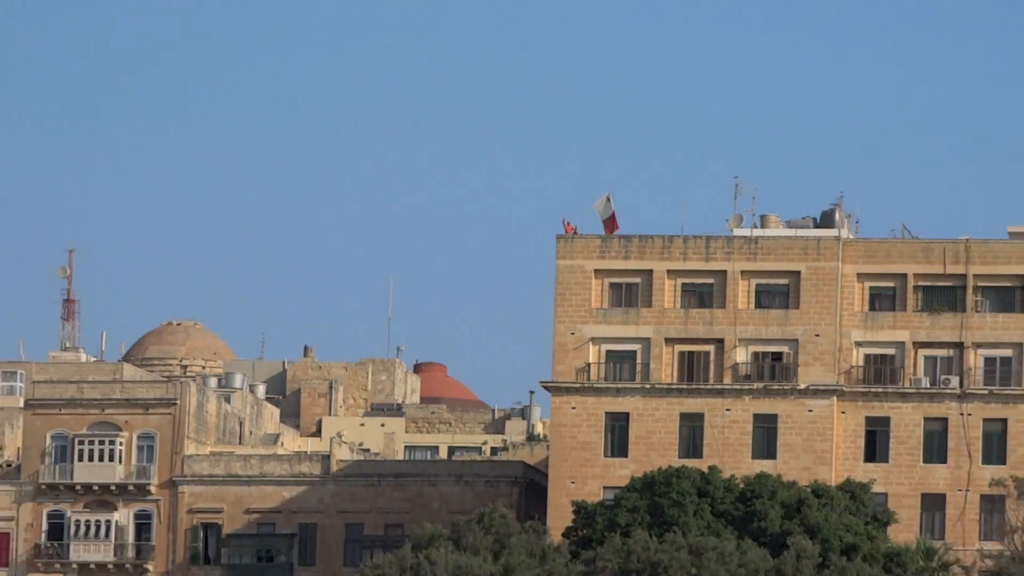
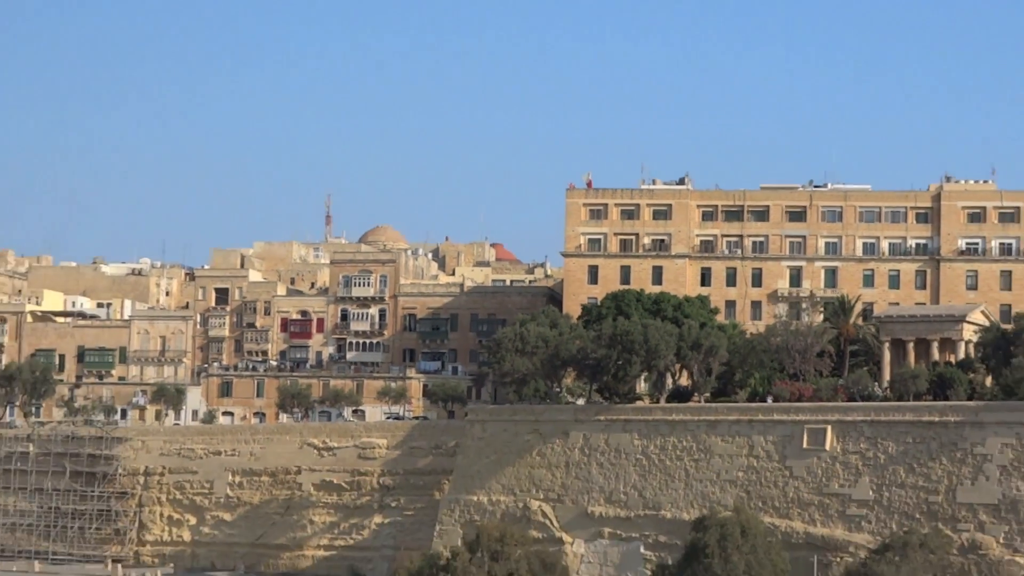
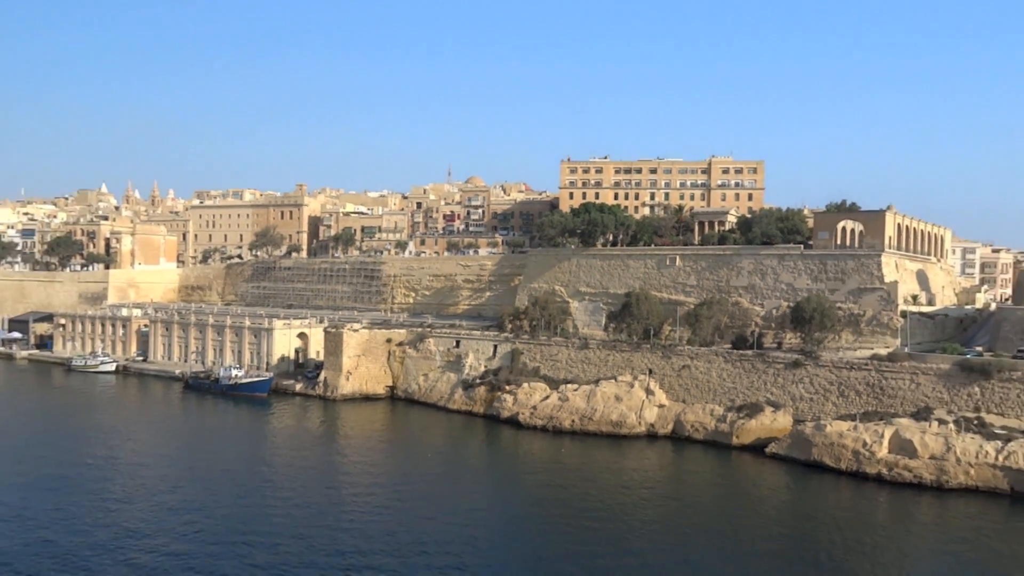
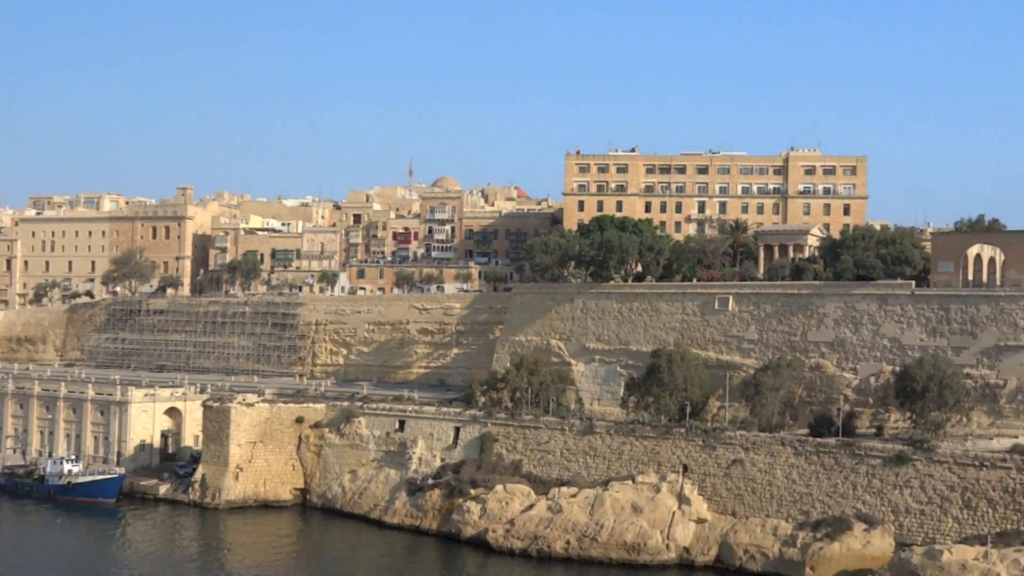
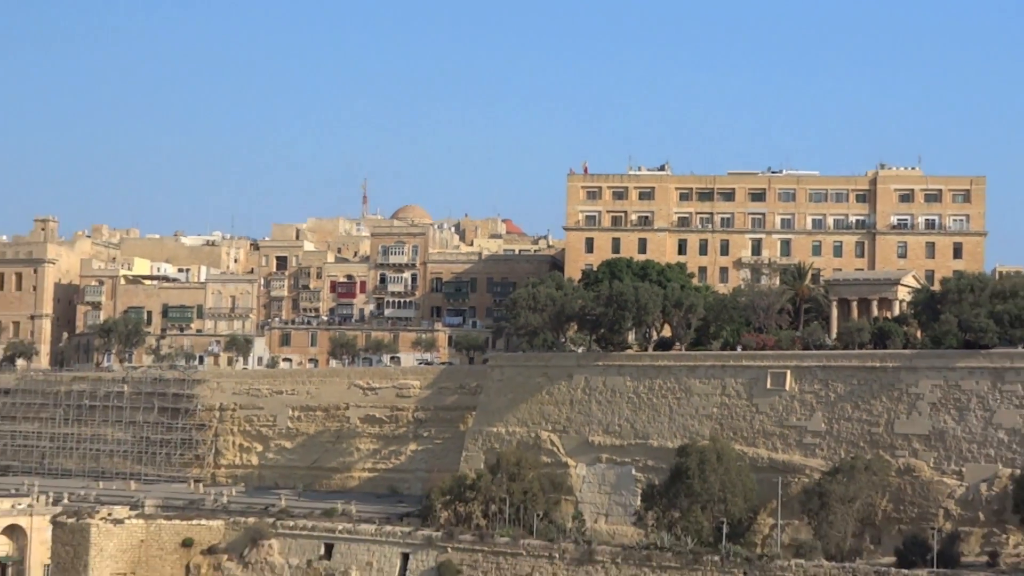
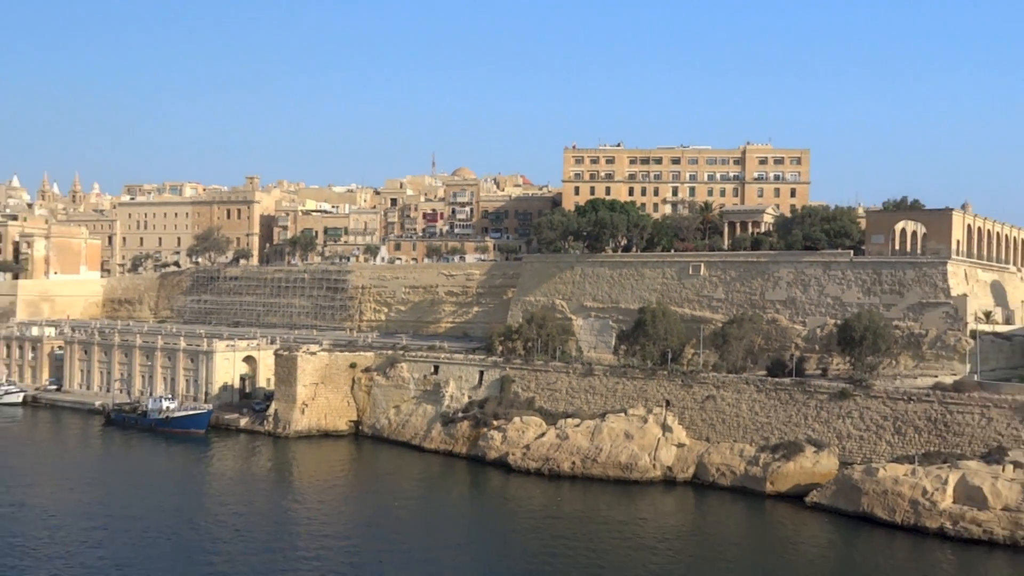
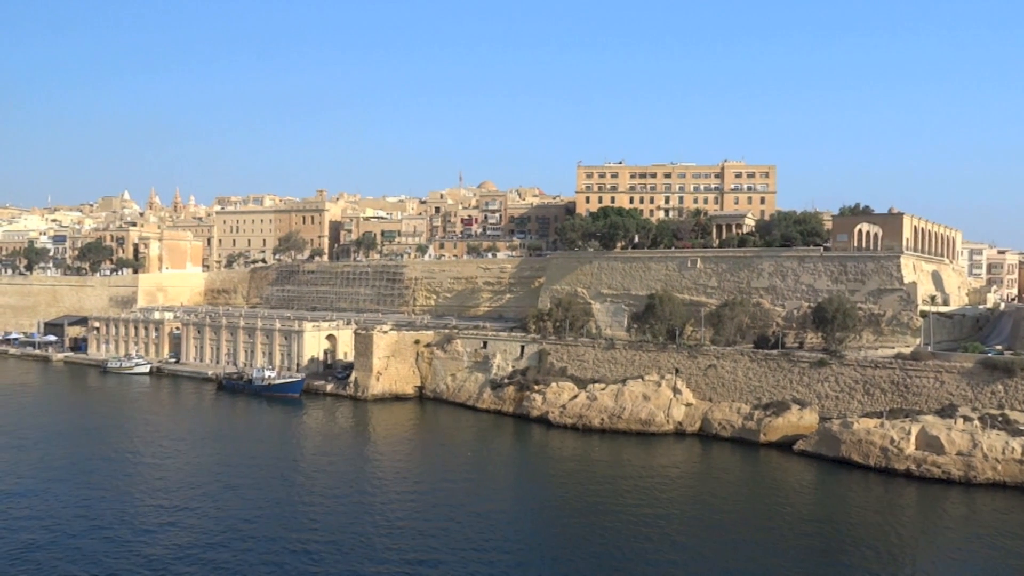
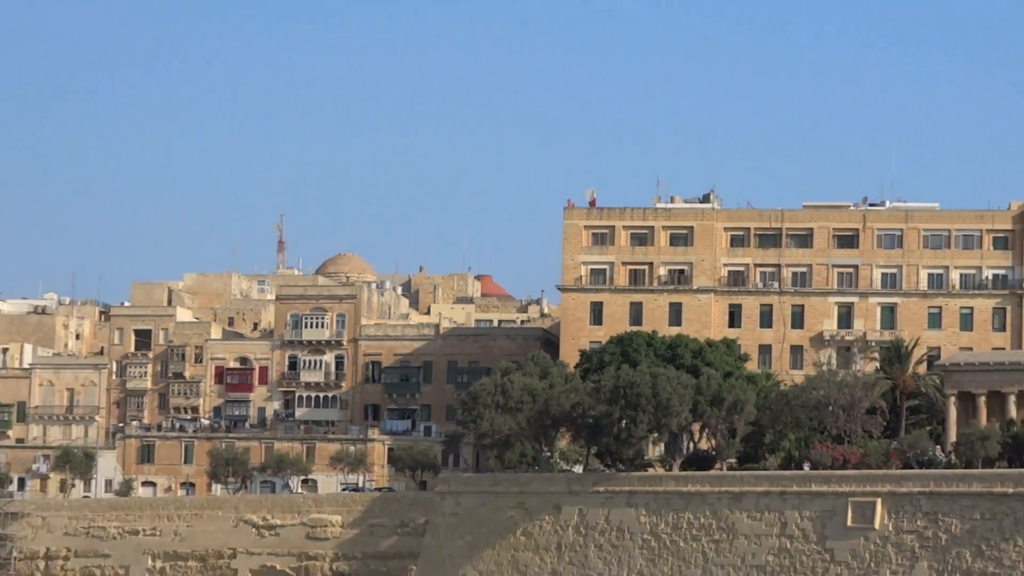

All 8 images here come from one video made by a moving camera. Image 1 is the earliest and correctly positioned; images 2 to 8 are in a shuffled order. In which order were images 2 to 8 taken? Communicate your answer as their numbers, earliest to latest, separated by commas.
8, 2, 5, 4, 6, 3, 7
